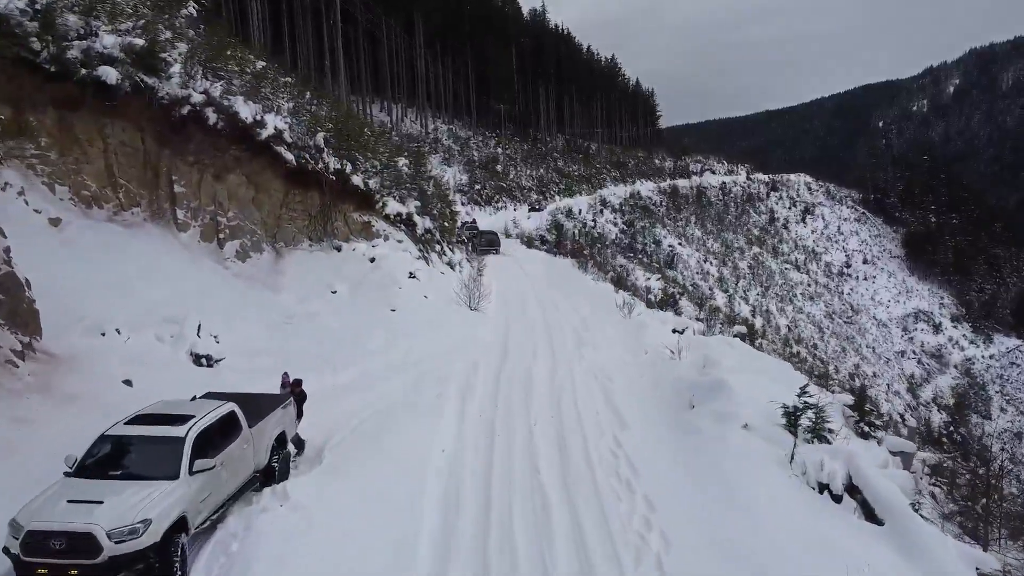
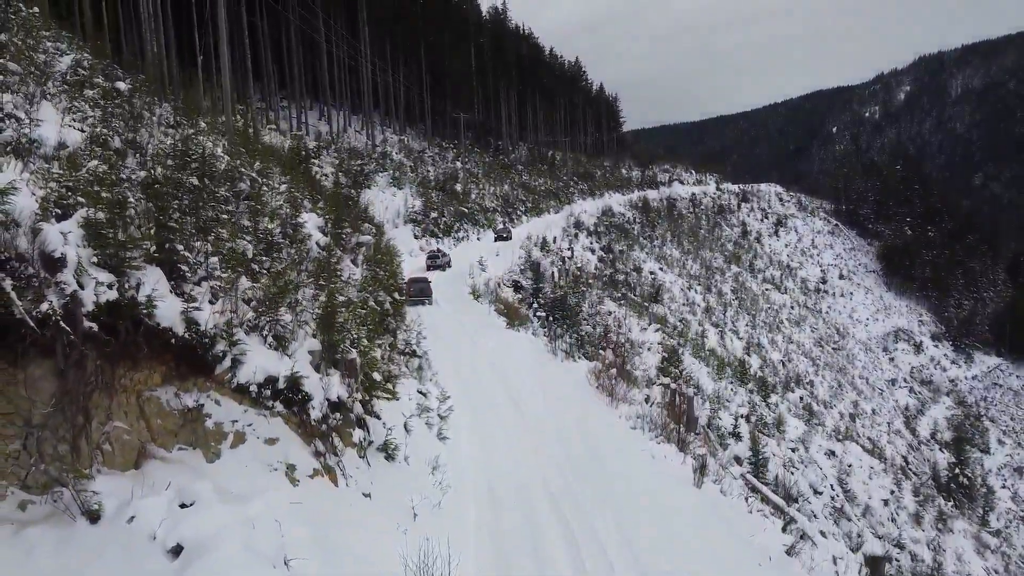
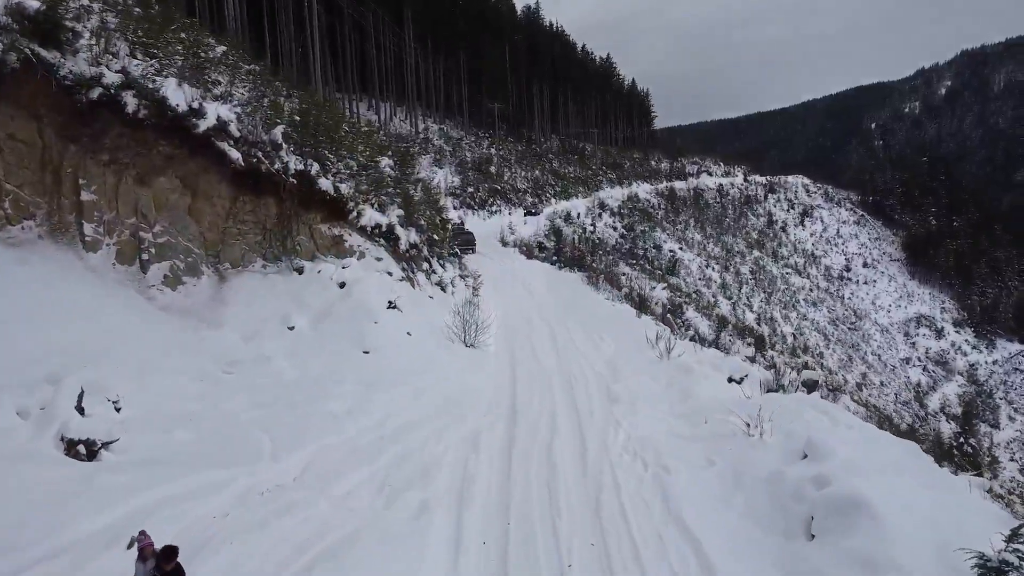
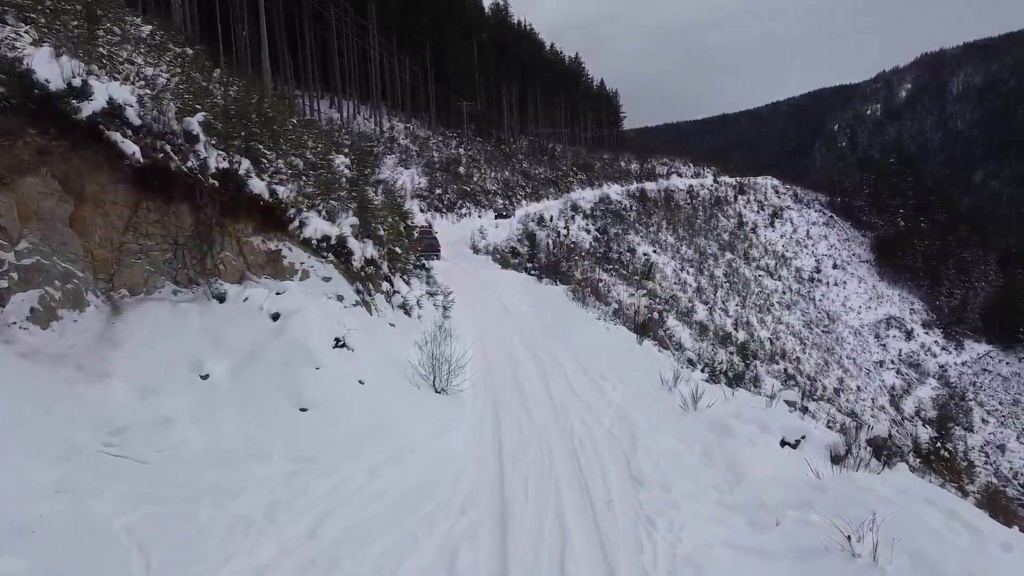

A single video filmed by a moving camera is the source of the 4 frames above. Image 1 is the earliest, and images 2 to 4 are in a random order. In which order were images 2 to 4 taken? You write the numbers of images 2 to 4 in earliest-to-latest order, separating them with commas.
3, 4, 2
